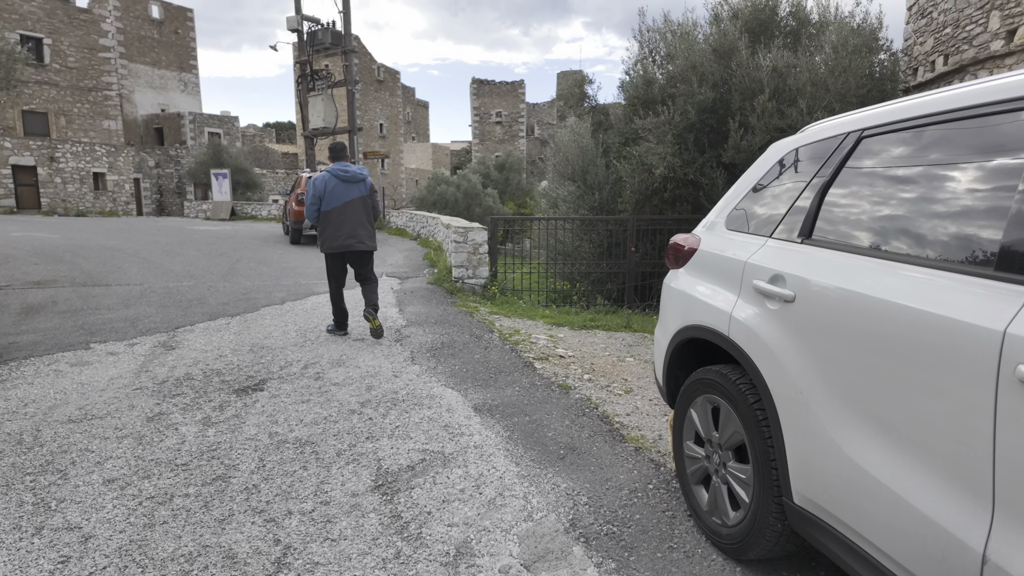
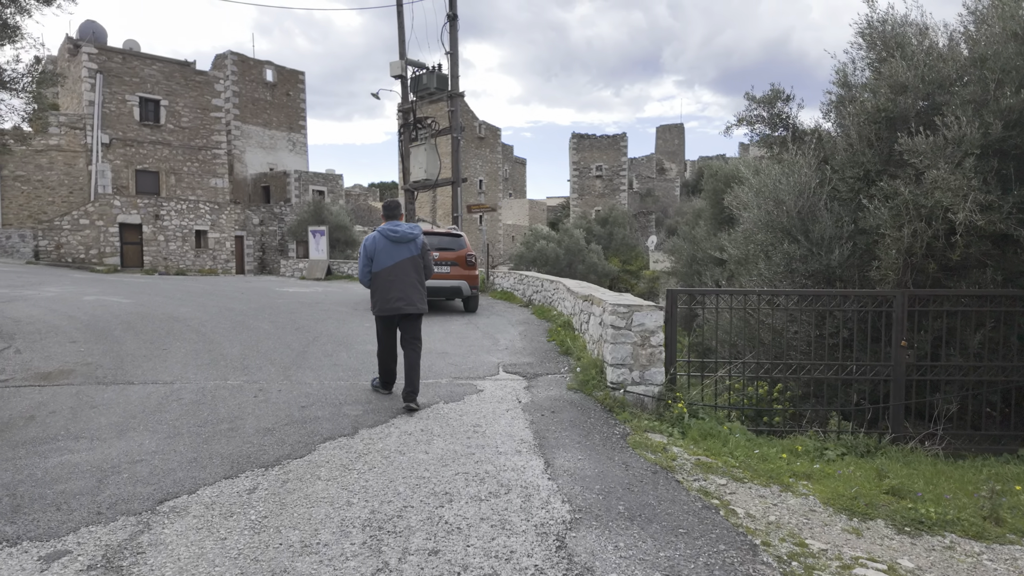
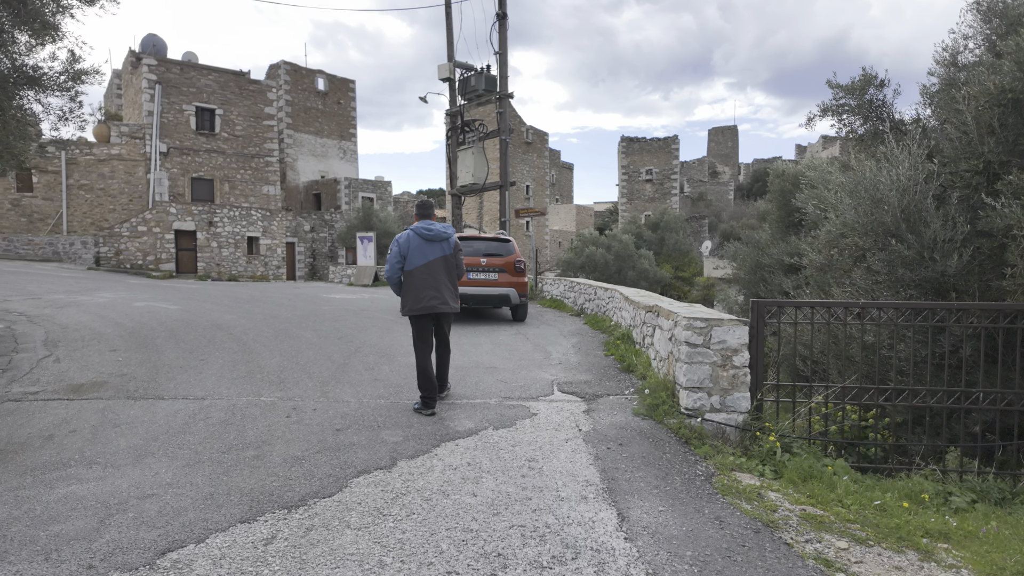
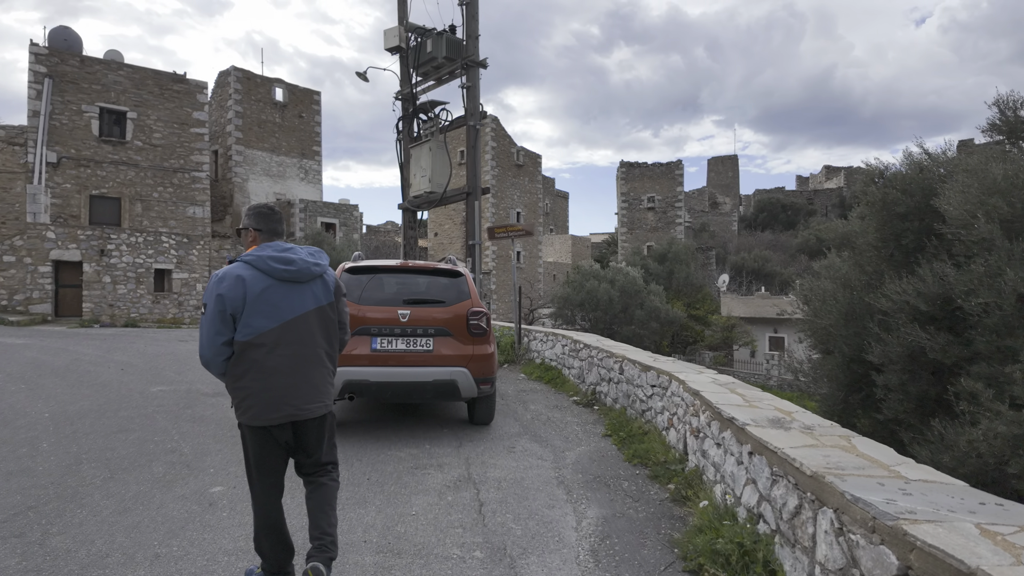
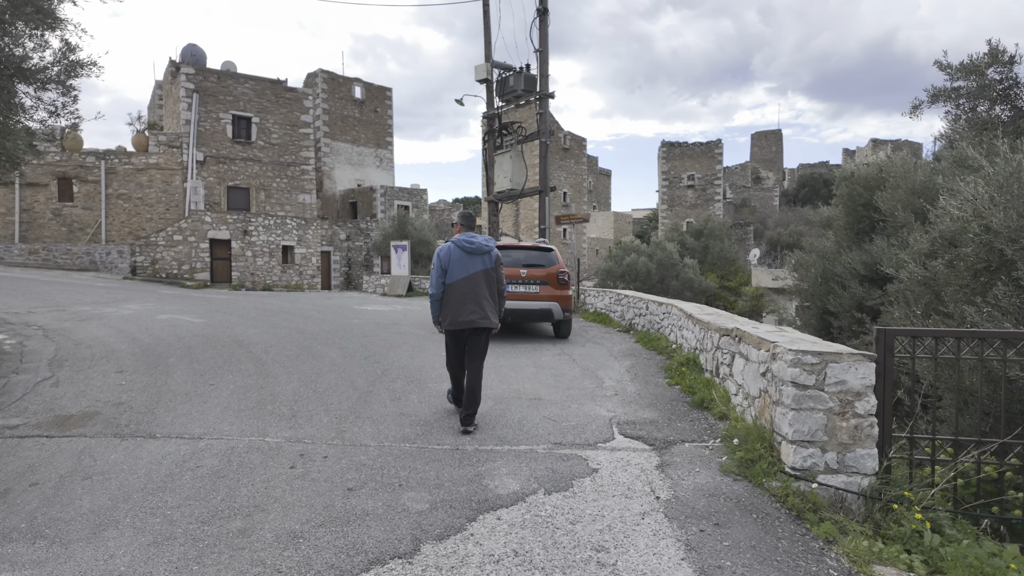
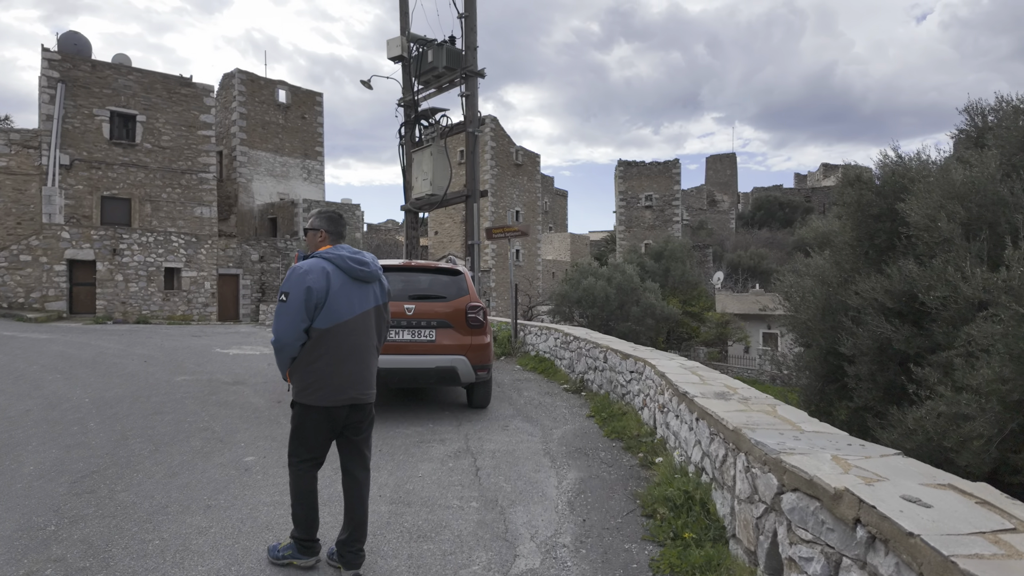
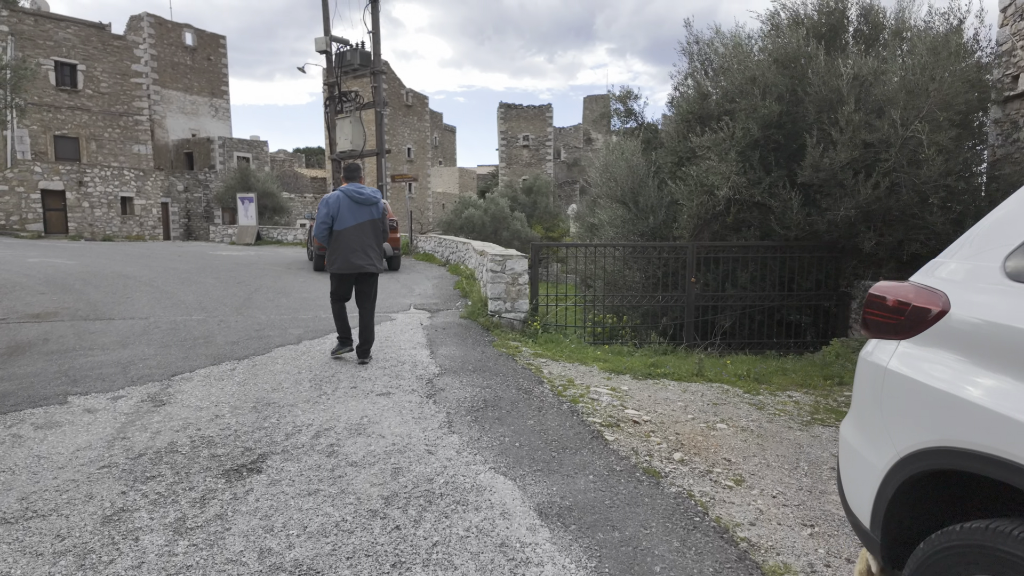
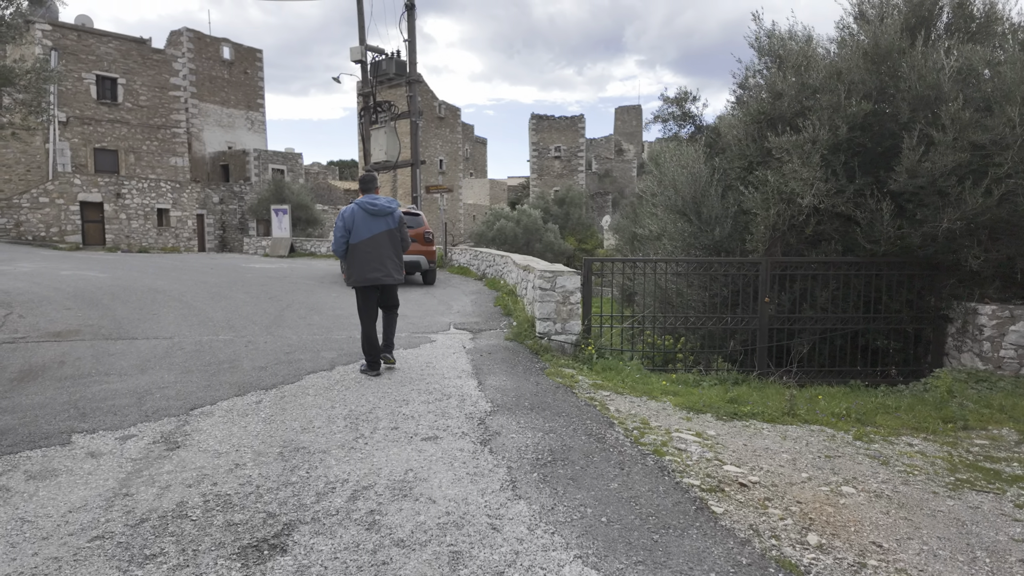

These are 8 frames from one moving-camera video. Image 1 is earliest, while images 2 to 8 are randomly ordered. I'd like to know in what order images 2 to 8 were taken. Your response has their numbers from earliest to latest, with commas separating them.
7, 8, 2, 3, 5, 6, 4
